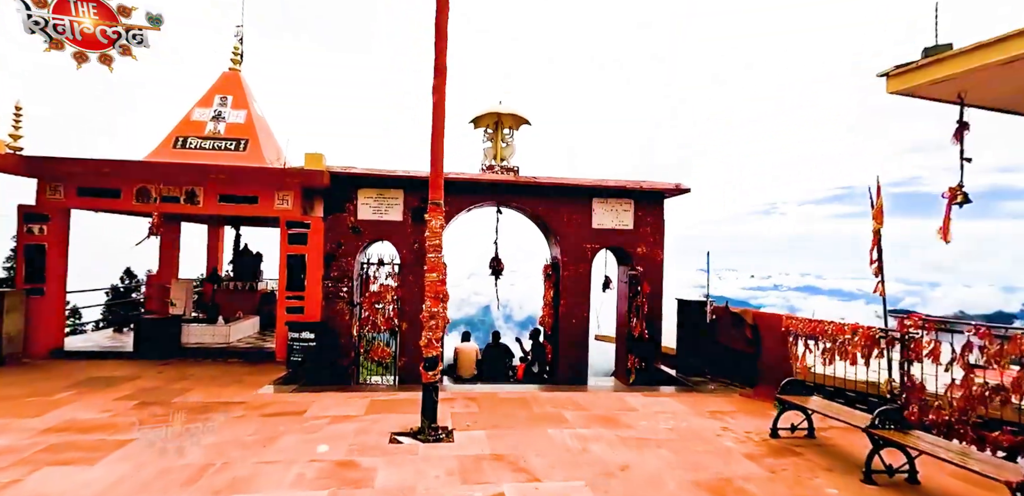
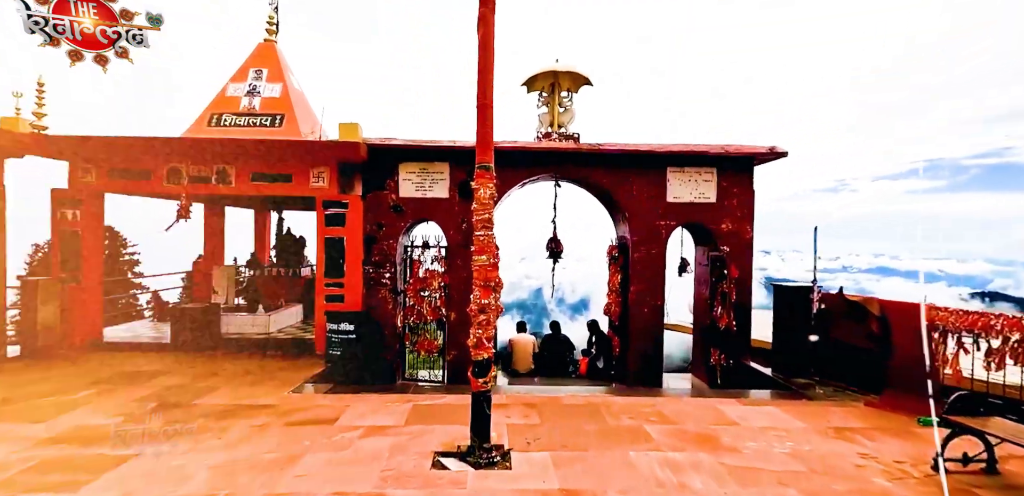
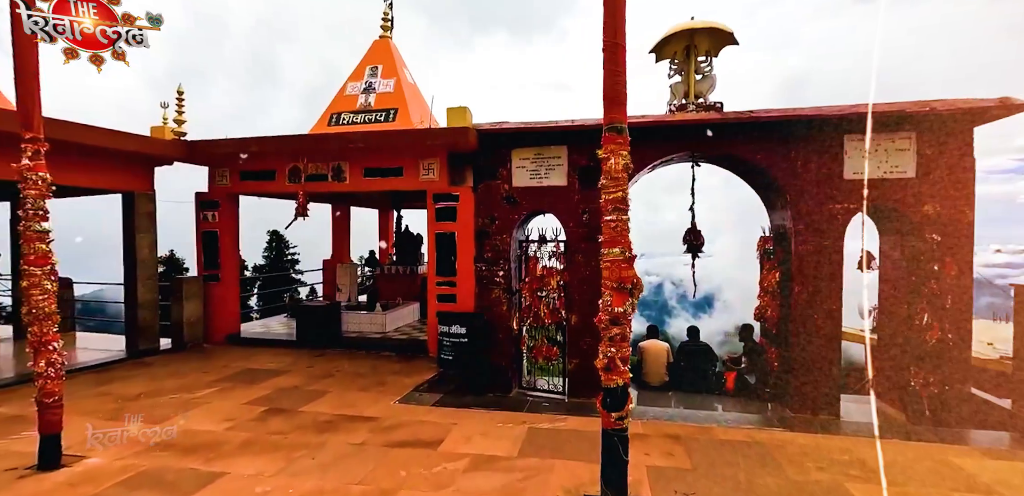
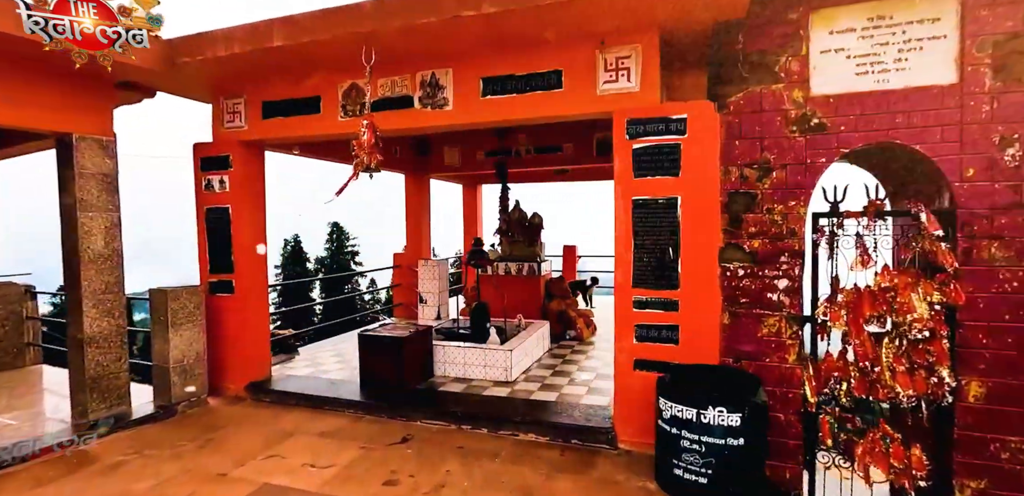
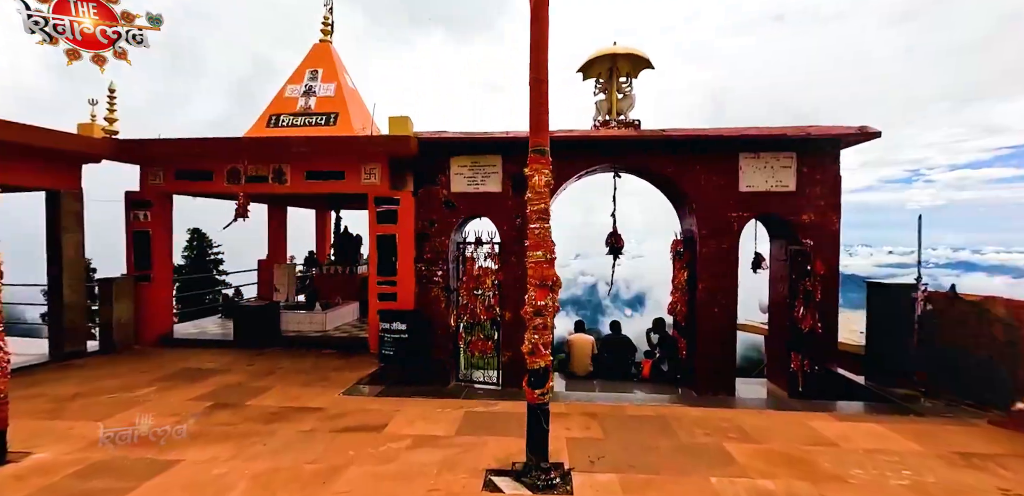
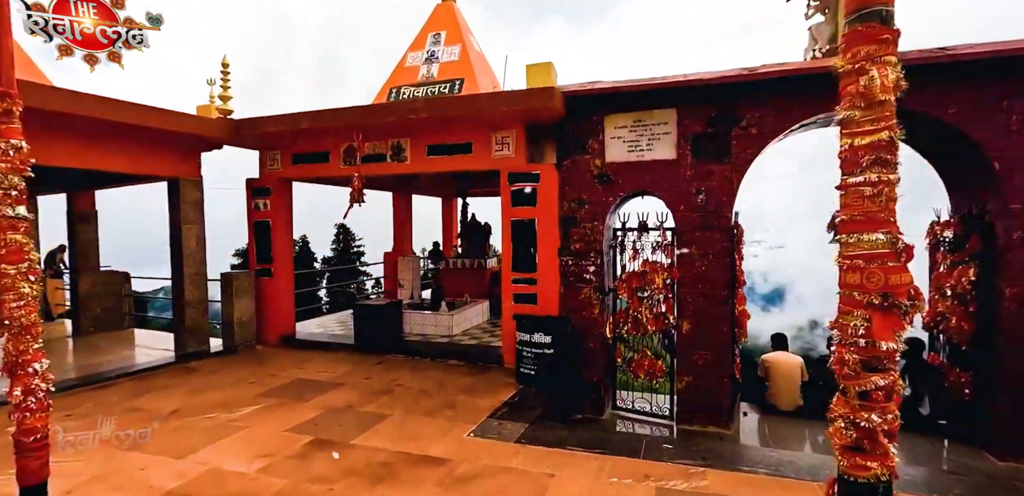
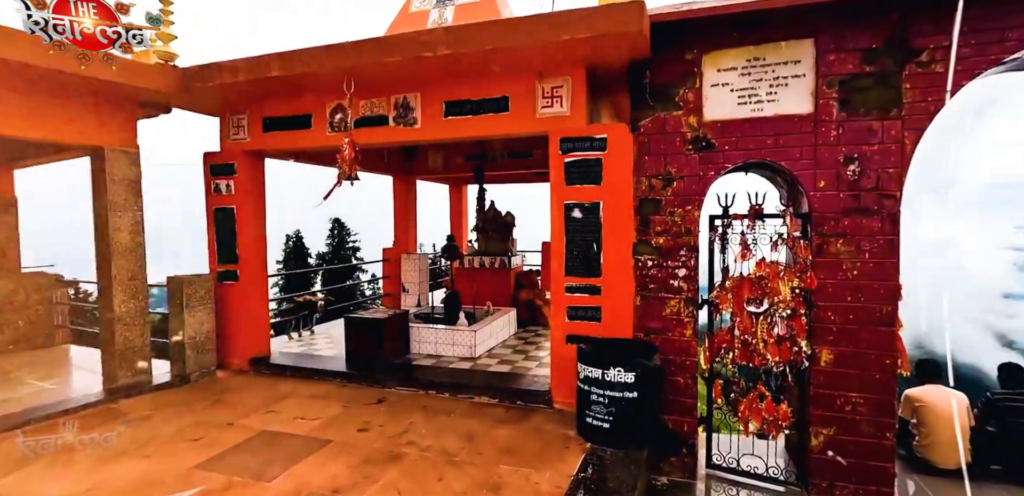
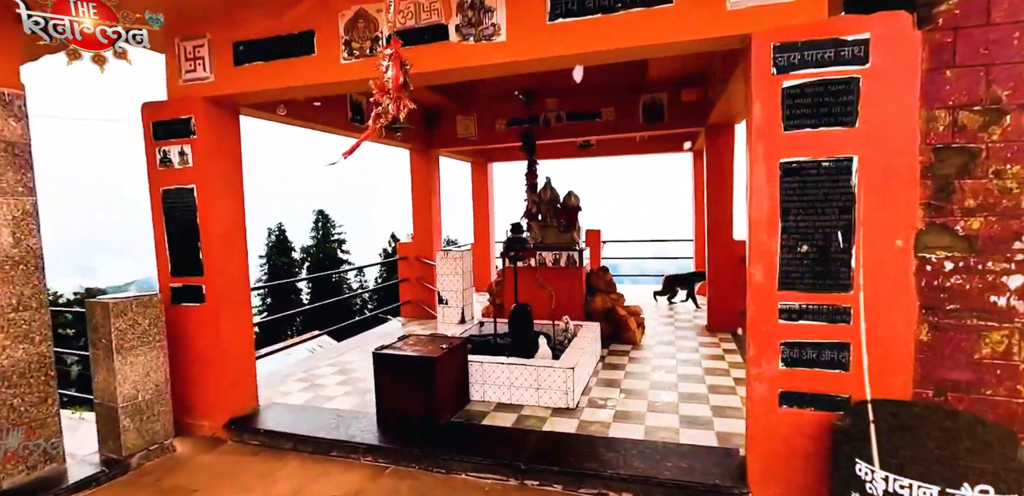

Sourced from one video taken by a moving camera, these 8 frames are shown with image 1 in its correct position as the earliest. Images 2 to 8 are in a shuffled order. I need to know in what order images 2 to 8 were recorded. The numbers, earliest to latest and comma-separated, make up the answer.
2, 5, 3, 6, 7, 4, 8
